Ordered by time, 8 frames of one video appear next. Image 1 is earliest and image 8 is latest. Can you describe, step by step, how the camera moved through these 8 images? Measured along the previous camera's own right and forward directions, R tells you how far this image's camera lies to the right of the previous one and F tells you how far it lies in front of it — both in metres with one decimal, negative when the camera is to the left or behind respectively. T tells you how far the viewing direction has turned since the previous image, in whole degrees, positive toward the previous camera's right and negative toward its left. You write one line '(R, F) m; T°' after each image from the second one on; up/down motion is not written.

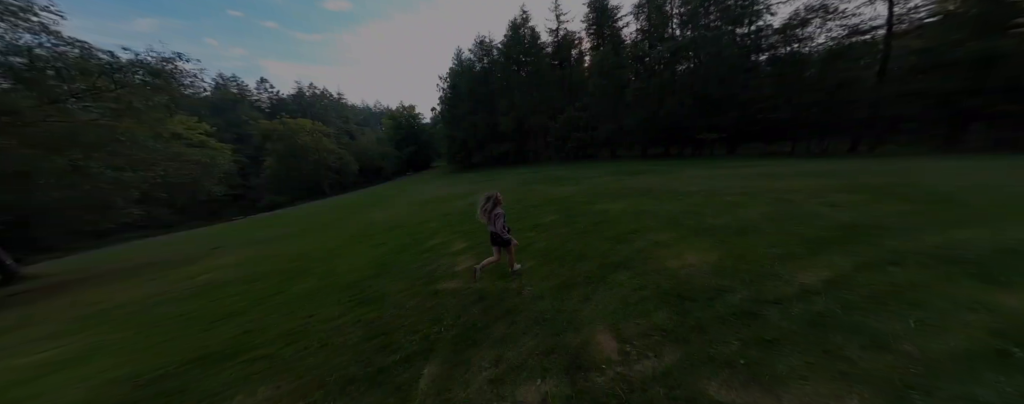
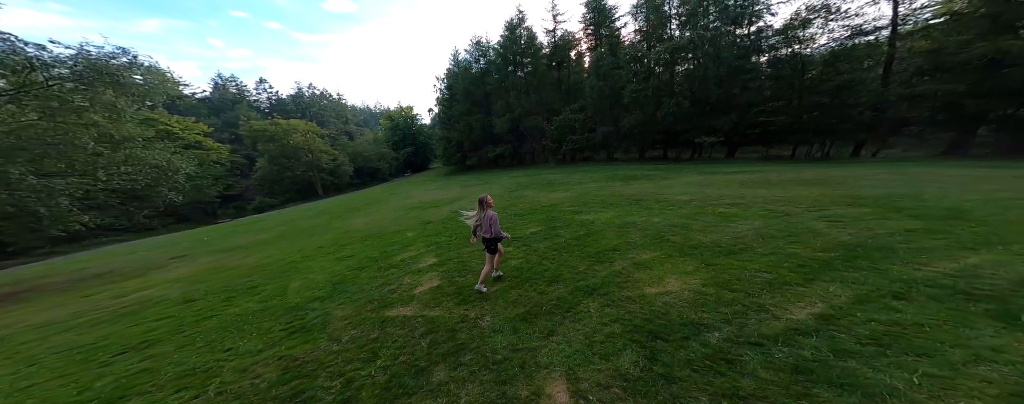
(+0.4, +0.3) m; 0°
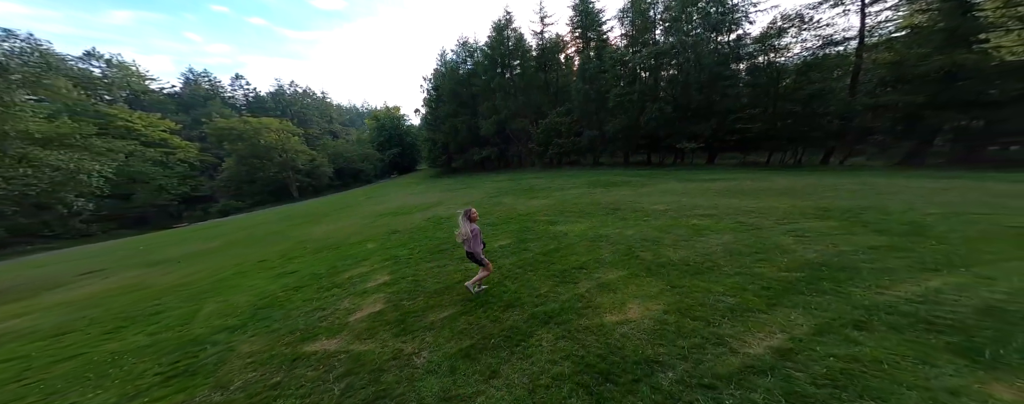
(+0.4, +0.2) m; +2°
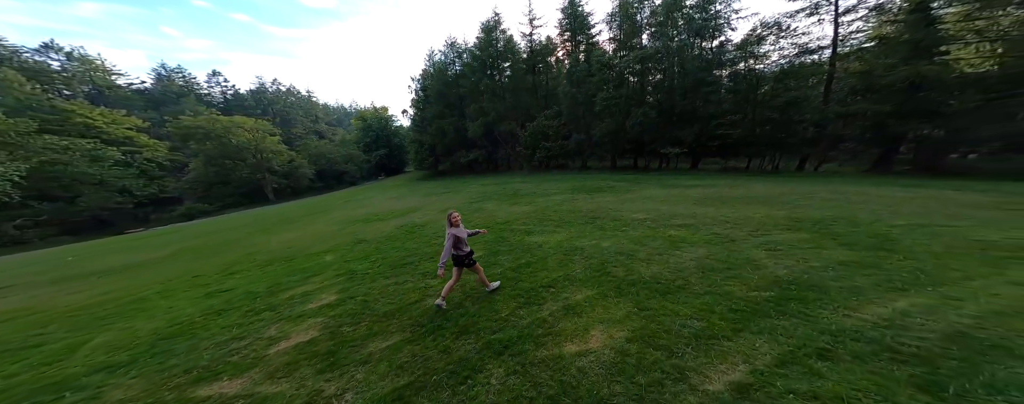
(+0.3, +0.2) m; +2°
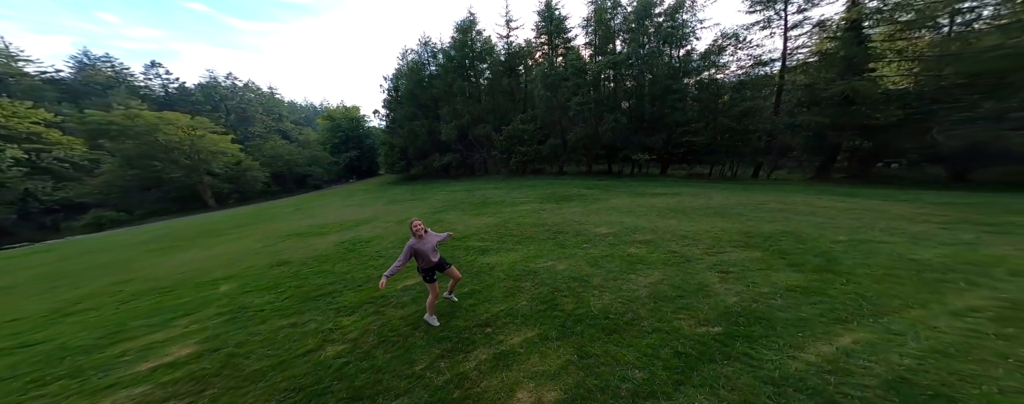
(+0.5, +0.4) m; +5°
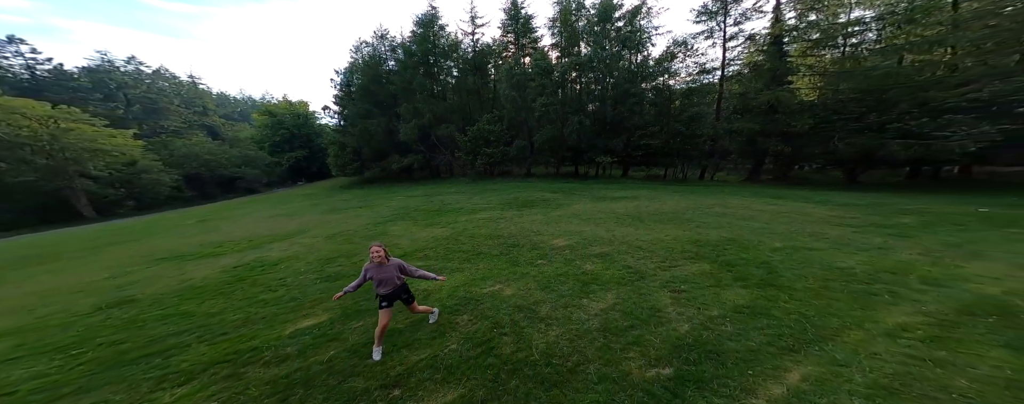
(+0.4, +0.6) m; +7°
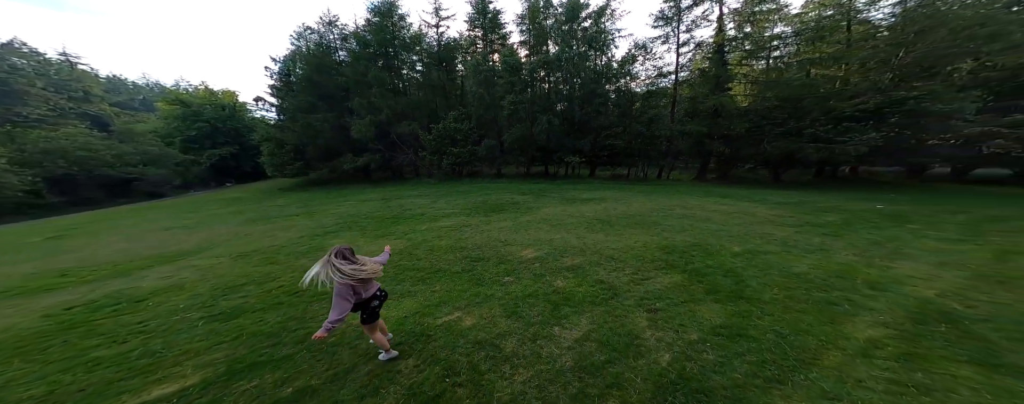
(+0.1, +0.7) m; +6°
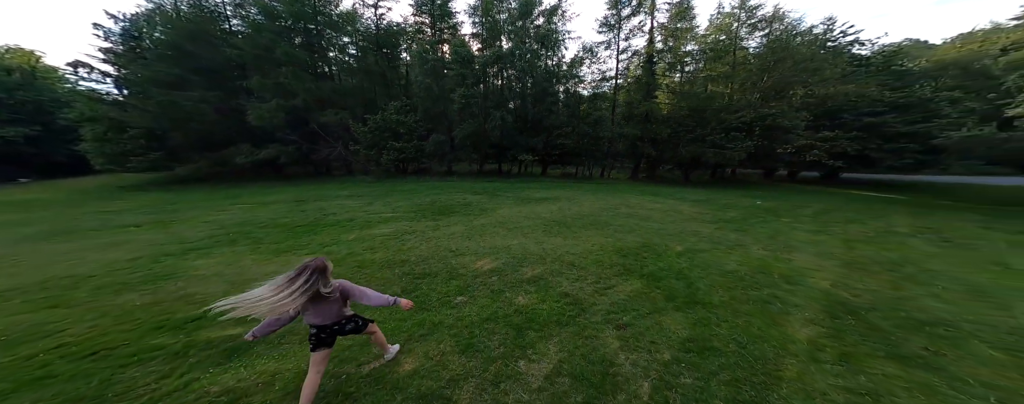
(-0.2, +0.8) m; +11°
